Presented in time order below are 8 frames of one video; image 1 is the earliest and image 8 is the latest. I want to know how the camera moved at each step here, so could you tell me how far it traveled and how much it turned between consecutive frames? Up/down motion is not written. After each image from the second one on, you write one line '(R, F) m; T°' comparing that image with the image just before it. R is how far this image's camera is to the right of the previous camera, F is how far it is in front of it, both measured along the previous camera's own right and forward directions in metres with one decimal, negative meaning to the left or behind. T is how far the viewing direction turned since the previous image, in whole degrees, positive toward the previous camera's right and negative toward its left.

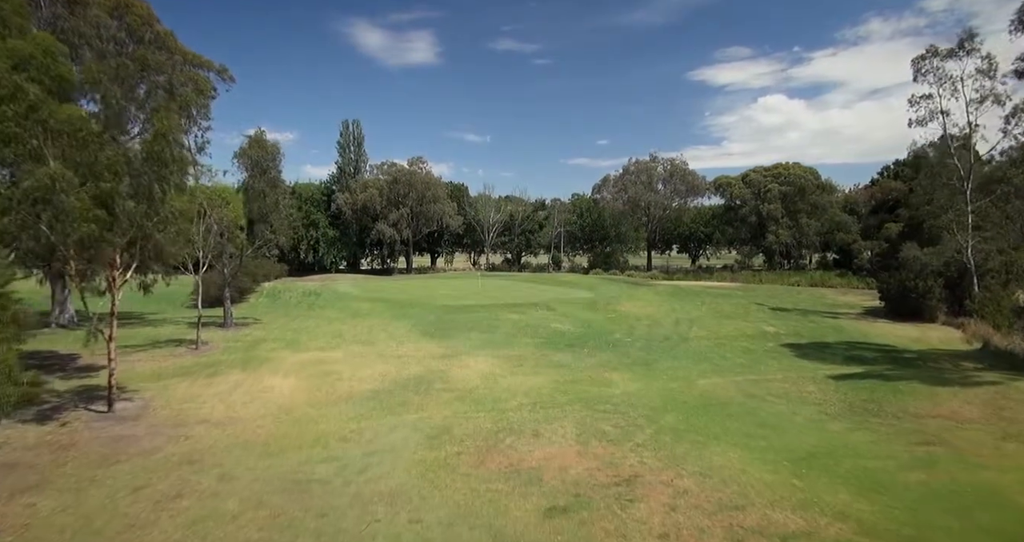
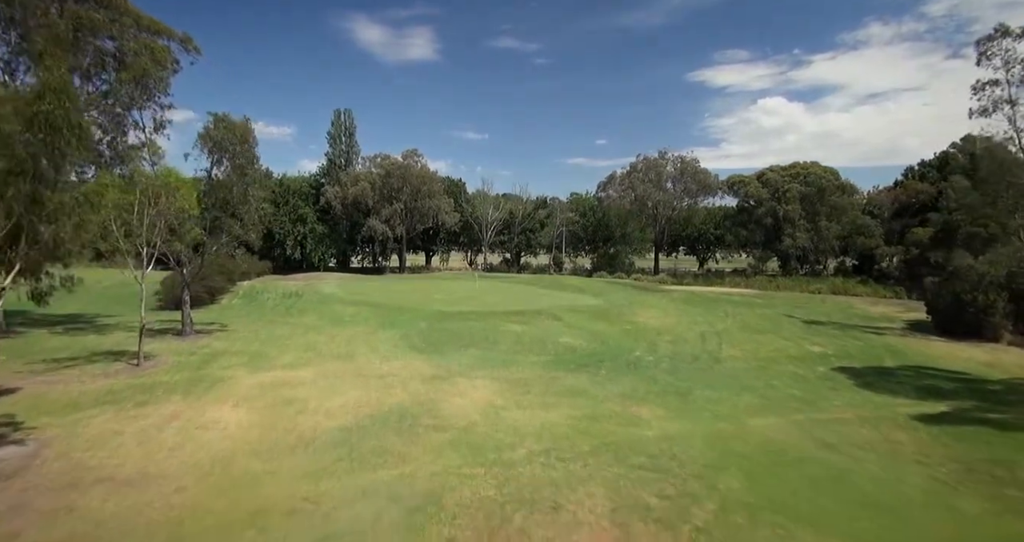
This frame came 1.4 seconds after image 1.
(-0.2, +2.4) m; 0°
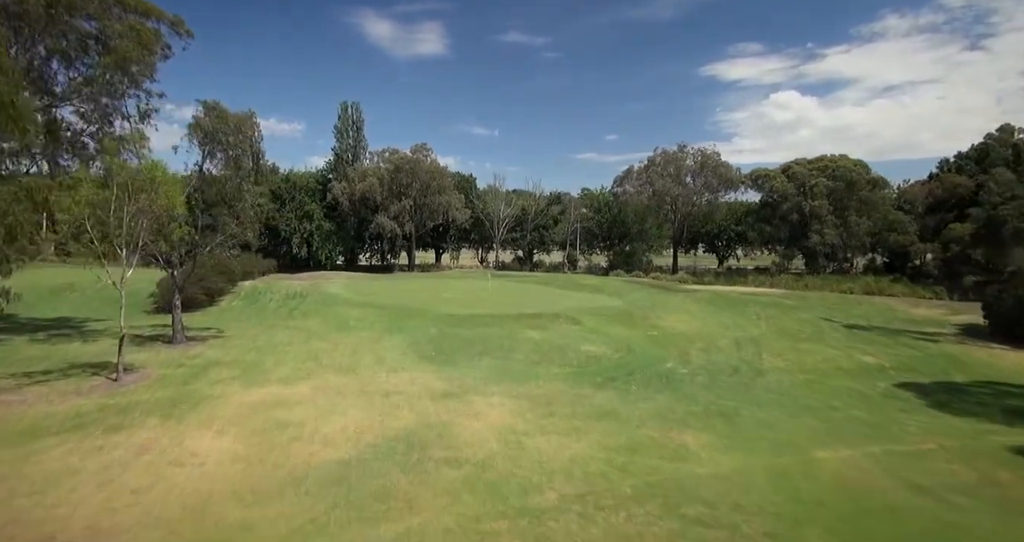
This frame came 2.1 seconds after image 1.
(-0.2, +1.4) m; -1°
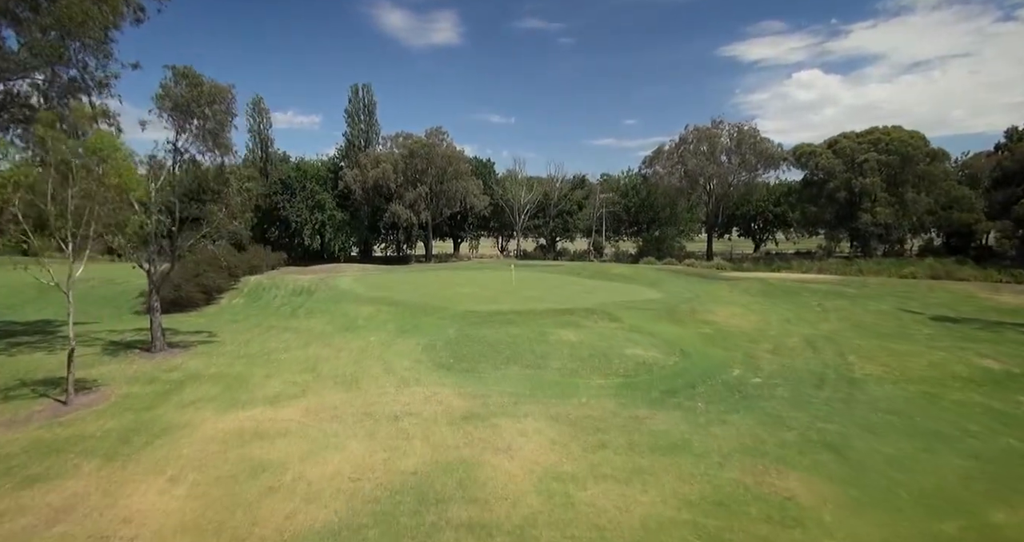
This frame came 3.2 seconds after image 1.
(-0.3, +2.2) m; -2°
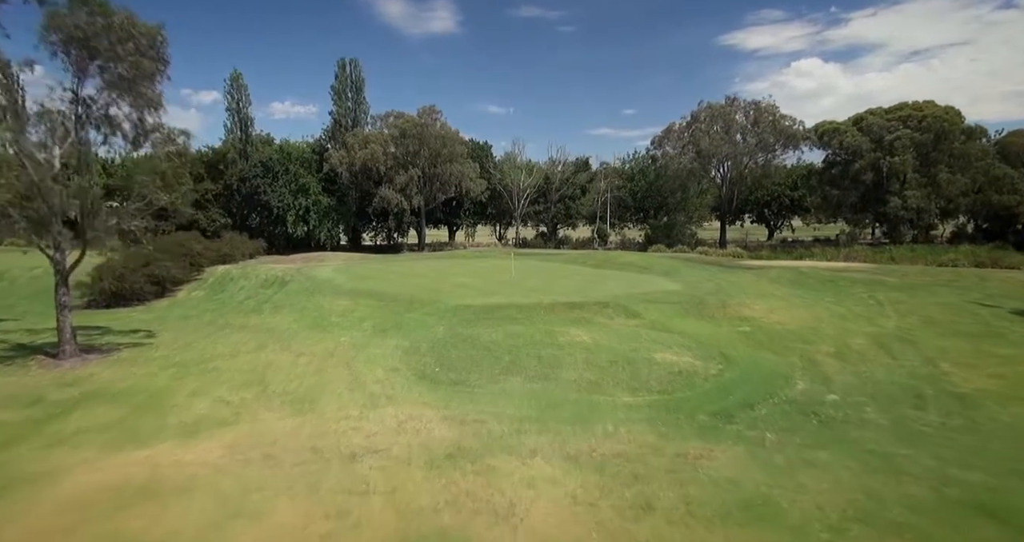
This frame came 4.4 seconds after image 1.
(0.0, +2.5) m; 0°
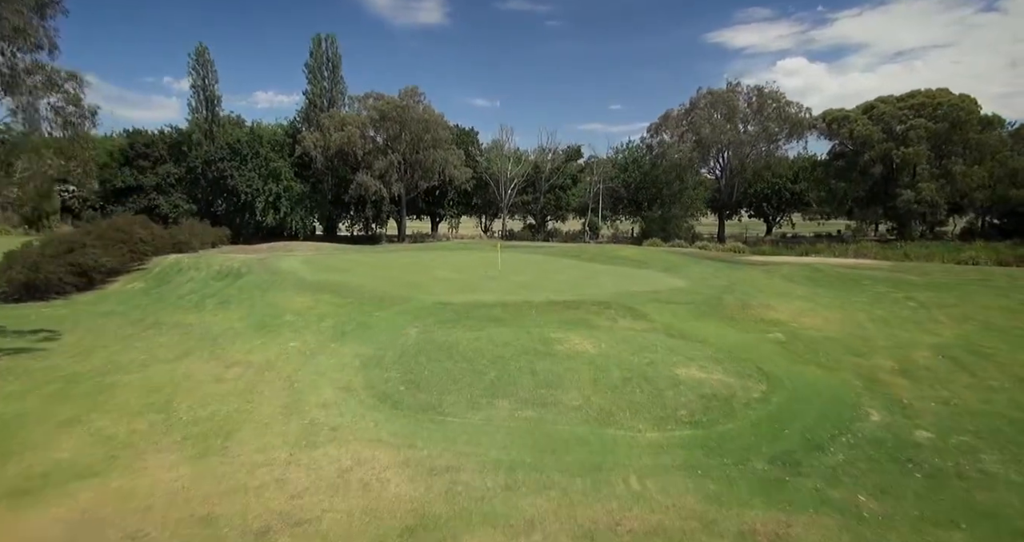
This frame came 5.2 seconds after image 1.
(0.0, +2.1) m; +2°
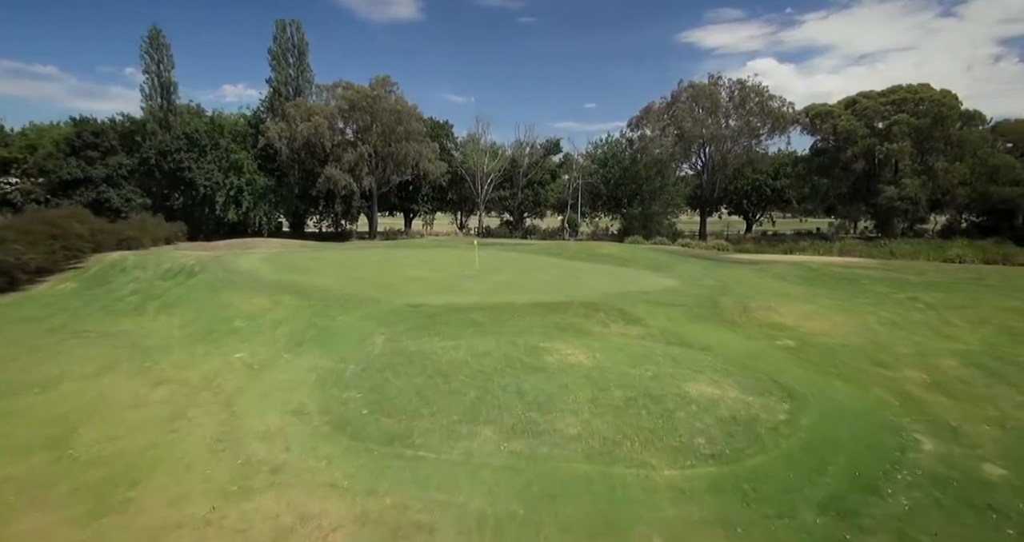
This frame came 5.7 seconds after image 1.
(-0.1, +1.2) m; +3°
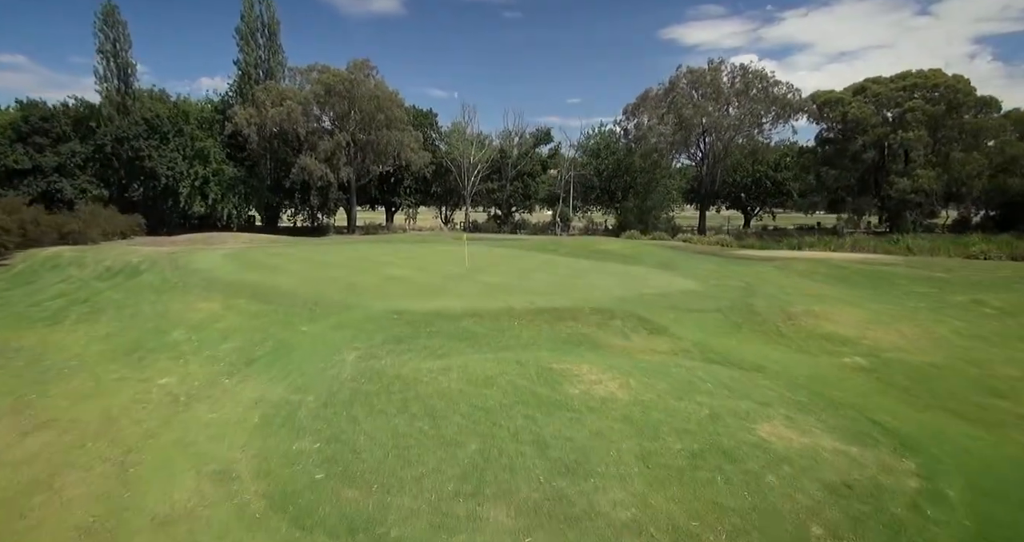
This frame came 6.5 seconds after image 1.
(-0.3, +1.9) m; +2°
